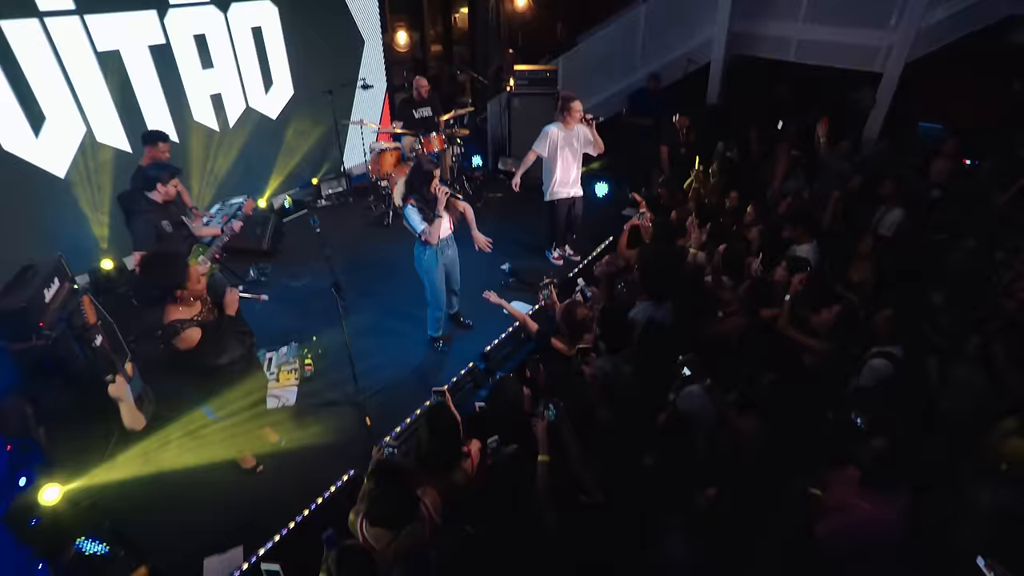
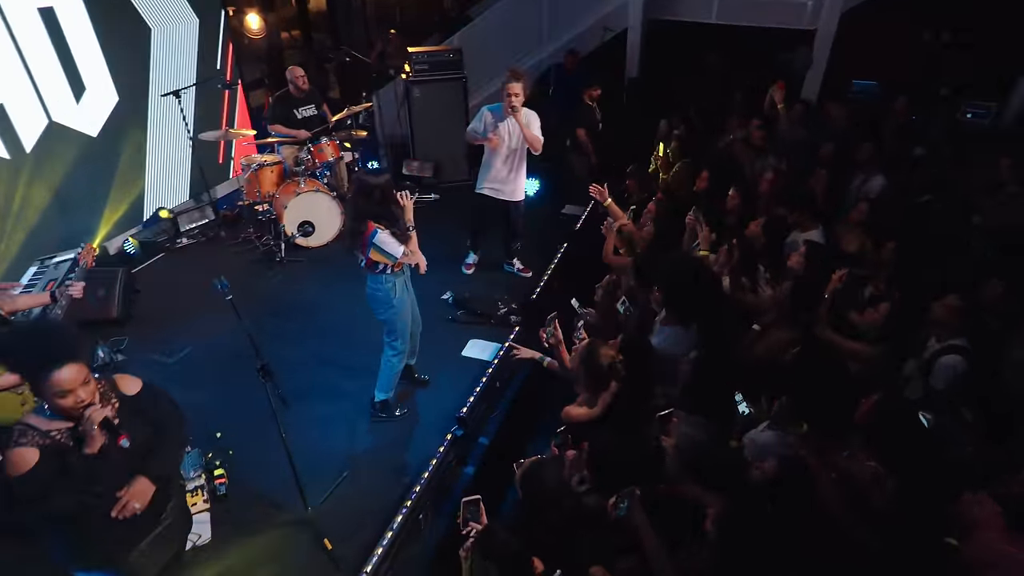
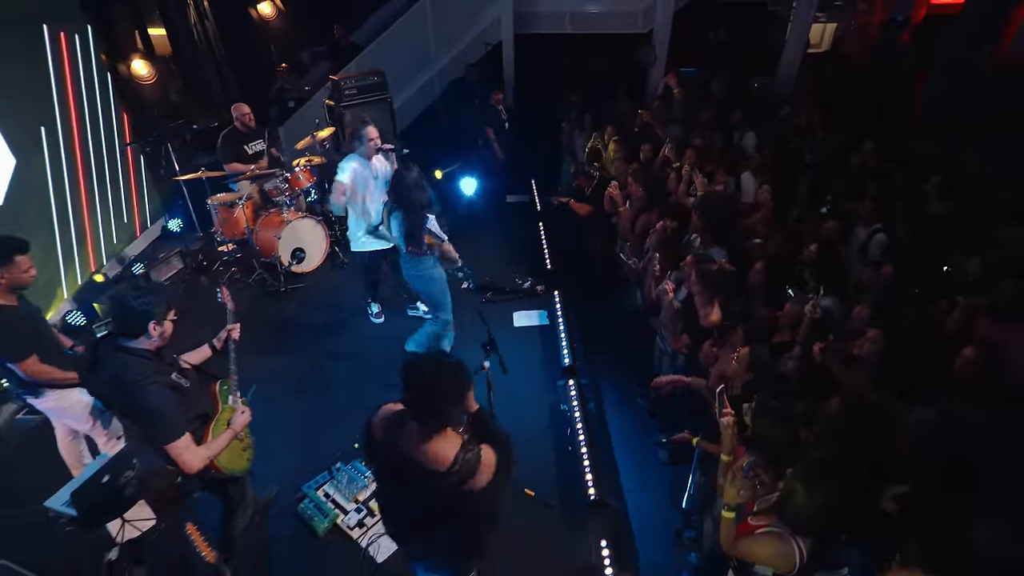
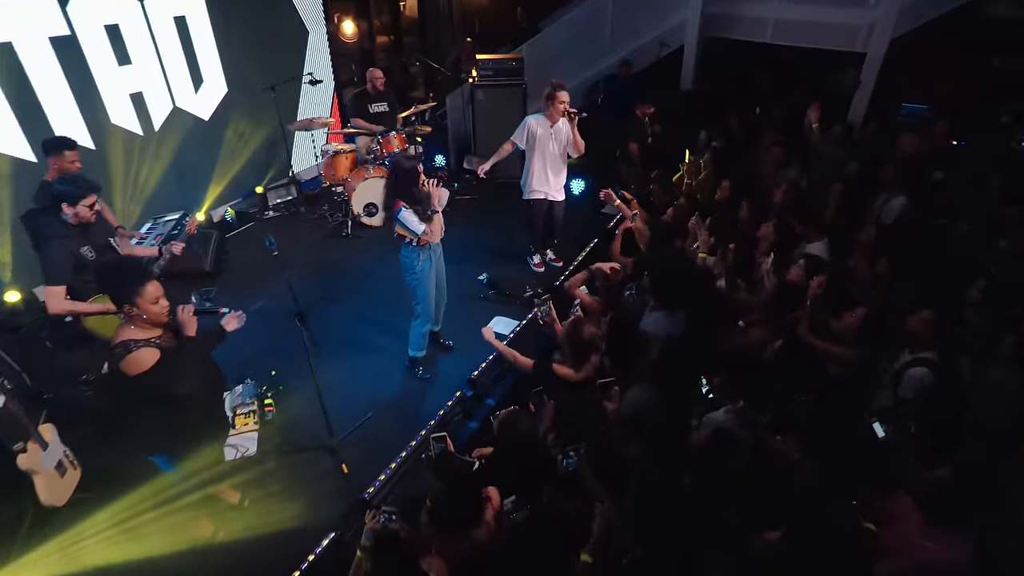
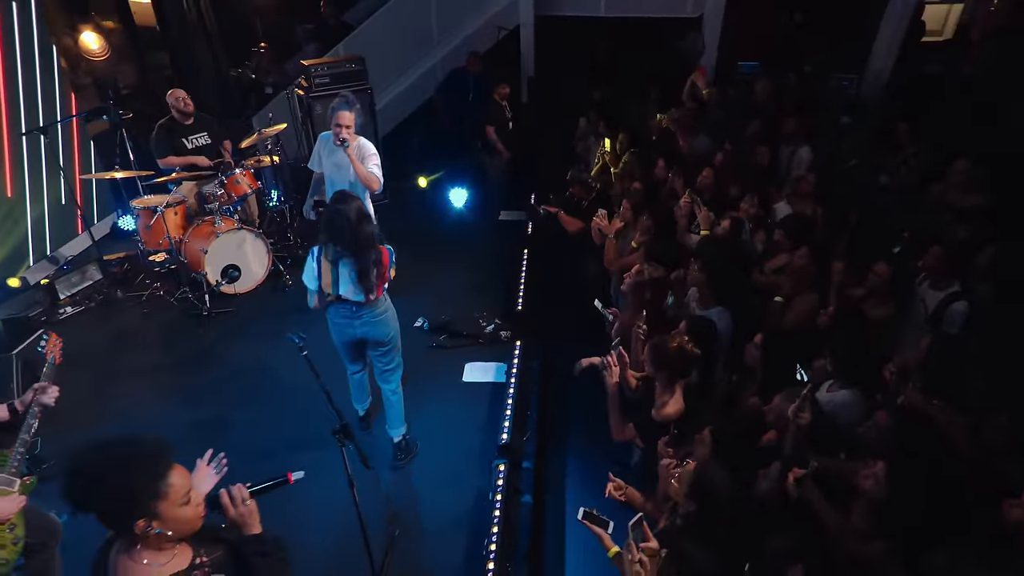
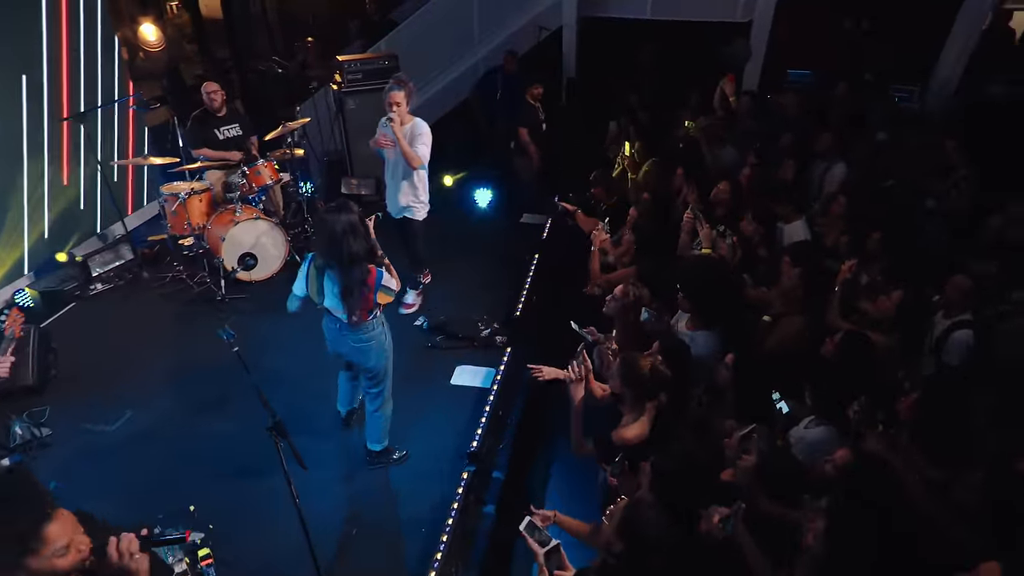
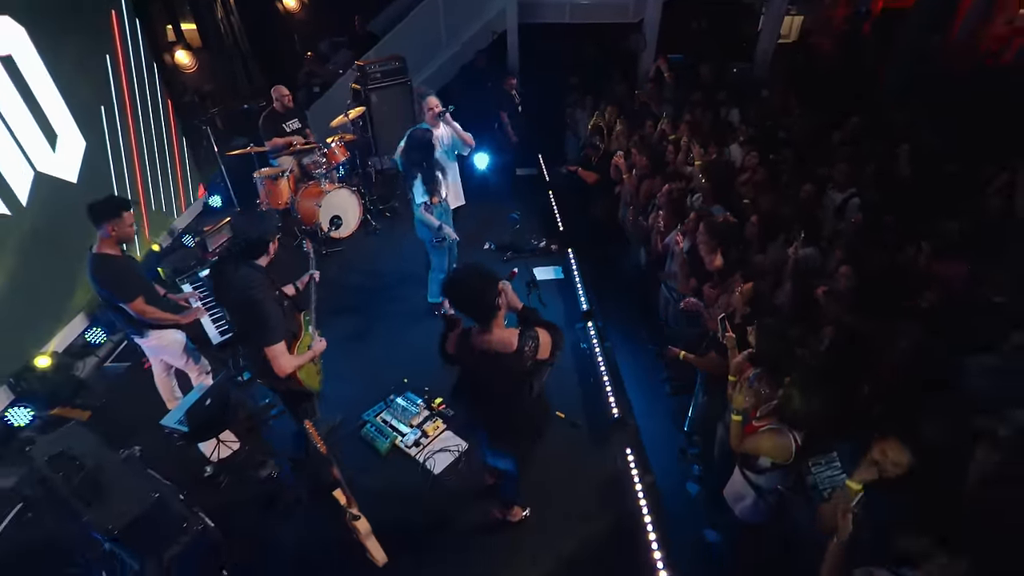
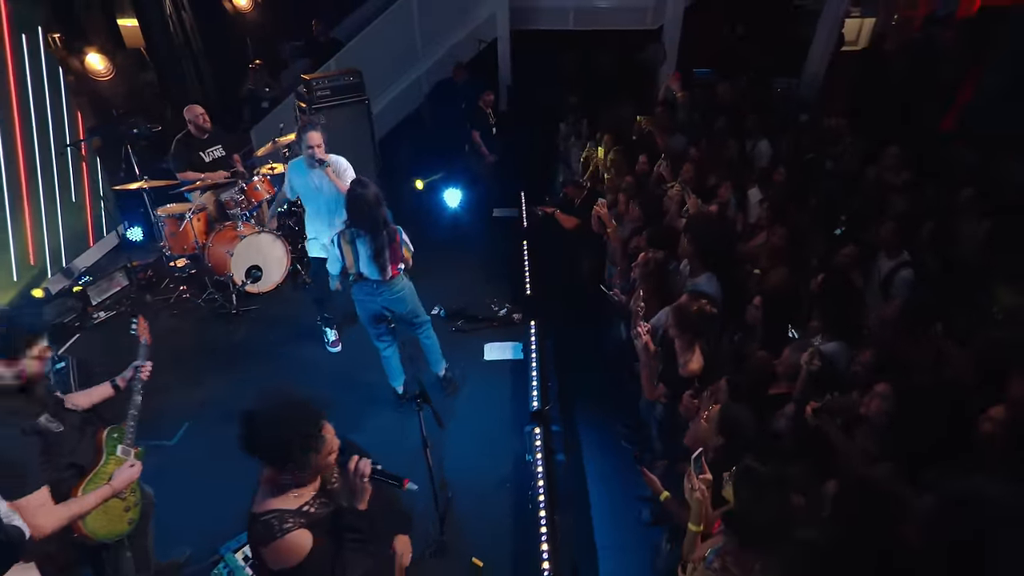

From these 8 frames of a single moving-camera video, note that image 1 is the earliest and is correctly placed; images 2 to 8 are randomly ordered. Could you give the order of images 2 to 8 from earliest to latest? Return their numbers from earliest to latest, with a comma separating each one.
4, 2, 6, 5, 8, 3, 7
